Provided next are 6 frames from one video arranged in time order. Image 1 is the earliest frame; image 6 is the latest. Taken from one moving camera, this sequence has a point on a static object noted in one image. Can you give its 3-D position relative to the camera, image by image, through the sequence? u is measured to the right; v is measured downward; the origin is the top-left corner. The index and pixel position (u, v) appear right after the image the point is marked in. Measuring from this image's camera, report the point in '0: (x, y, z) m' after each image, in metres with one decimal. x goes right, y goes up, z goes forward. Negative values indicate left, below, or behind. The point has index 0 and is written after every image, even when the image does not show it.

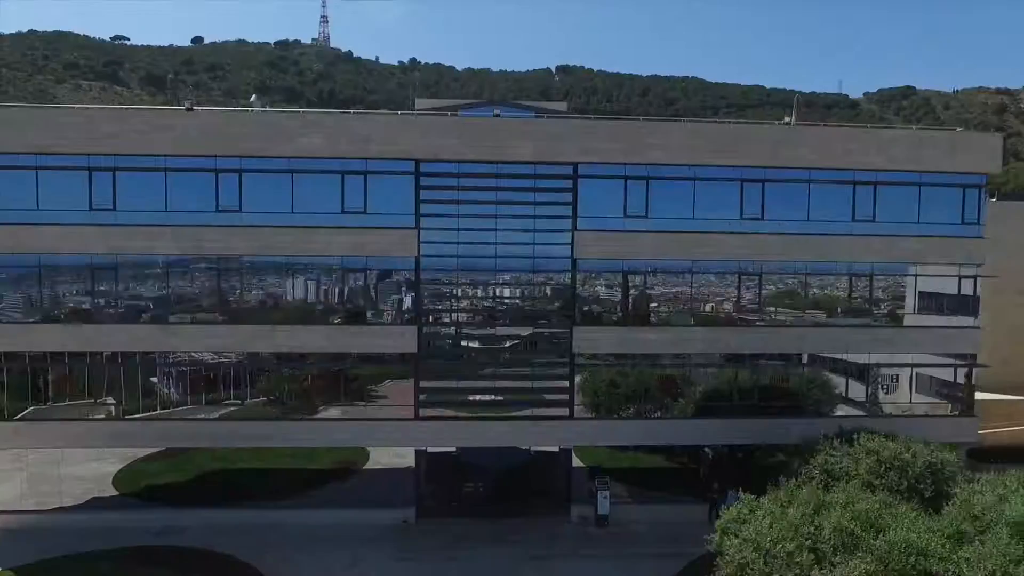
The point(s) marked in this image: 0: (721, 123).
0: (+6.9, +4.7, +20.1) m
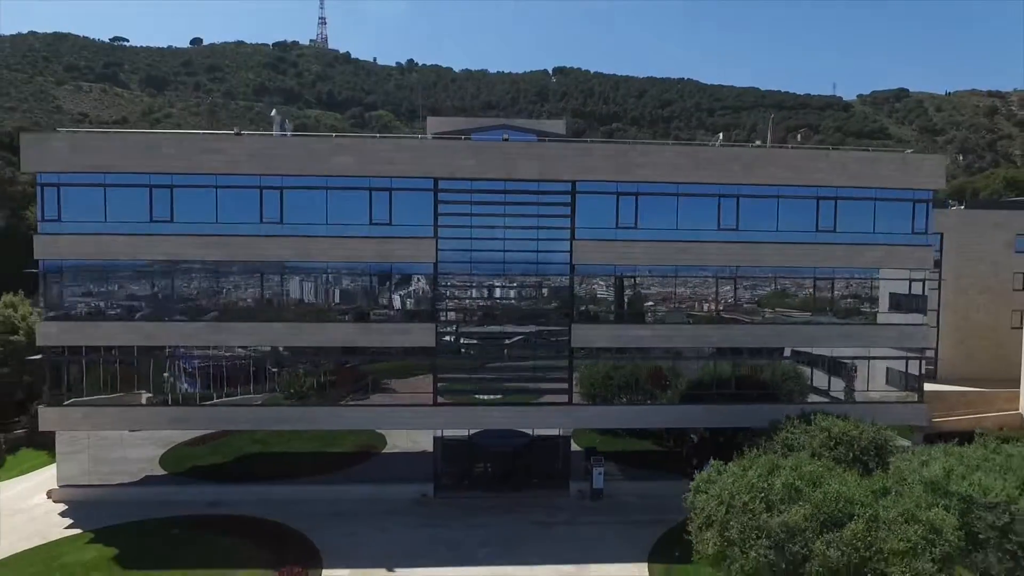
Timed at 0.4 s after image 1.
0: (+7.1, +4.7, +22.4) m
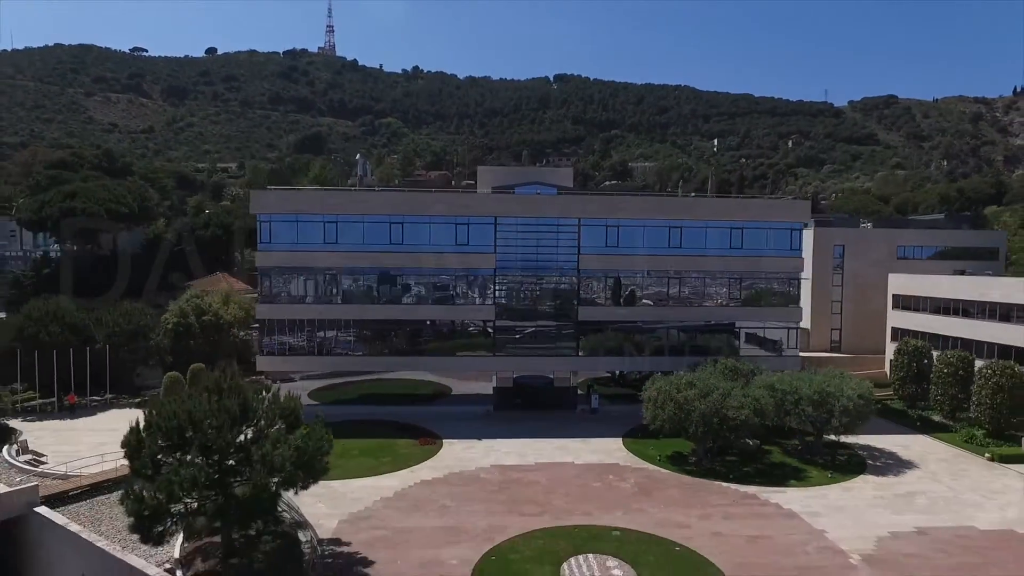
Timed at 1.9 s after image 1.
0: (+8.5, +4.8, +33.5) m
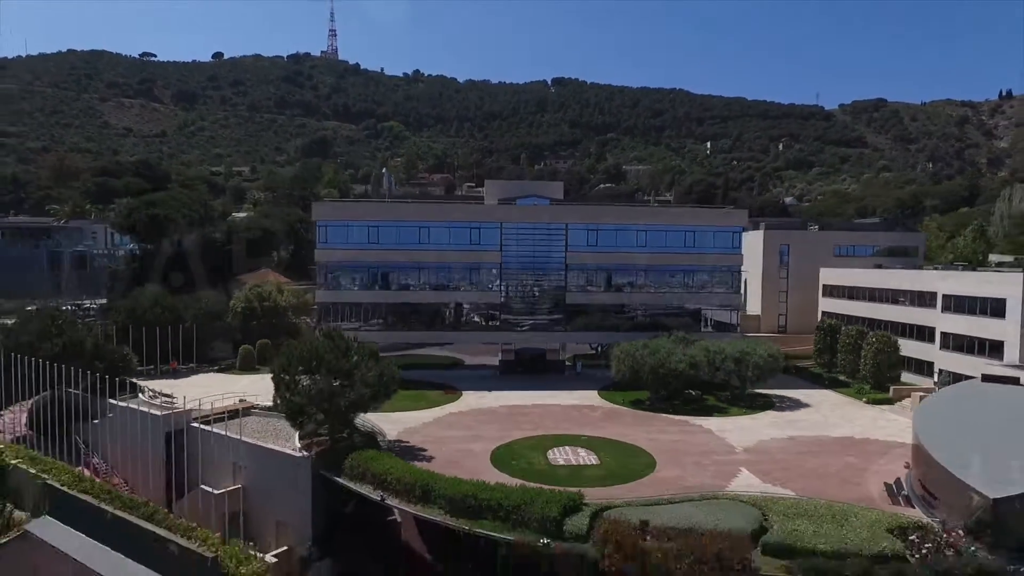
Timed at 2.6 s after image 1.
0: (+8.6, +5.4, +41.5) m
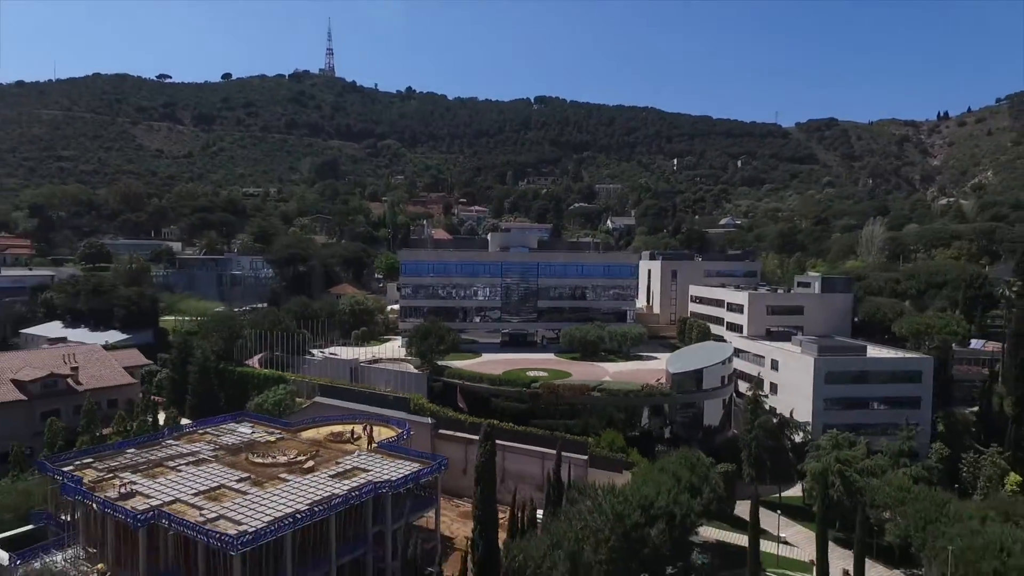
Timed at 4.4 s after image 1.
0: (+7.9, +4.3, +70.7) m
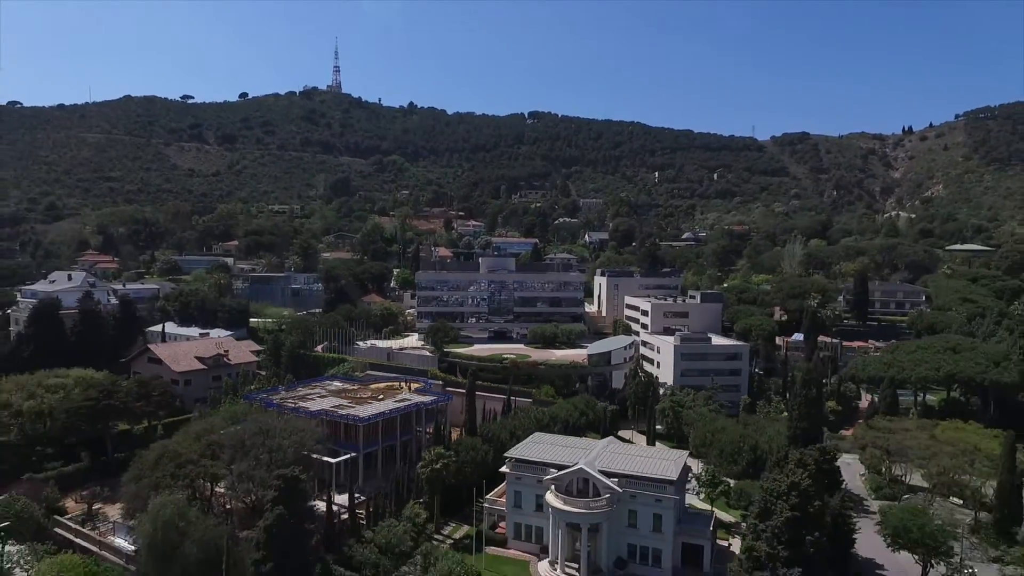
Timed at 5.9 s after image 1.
0: (+5.4, +2.7, +98.3) m
